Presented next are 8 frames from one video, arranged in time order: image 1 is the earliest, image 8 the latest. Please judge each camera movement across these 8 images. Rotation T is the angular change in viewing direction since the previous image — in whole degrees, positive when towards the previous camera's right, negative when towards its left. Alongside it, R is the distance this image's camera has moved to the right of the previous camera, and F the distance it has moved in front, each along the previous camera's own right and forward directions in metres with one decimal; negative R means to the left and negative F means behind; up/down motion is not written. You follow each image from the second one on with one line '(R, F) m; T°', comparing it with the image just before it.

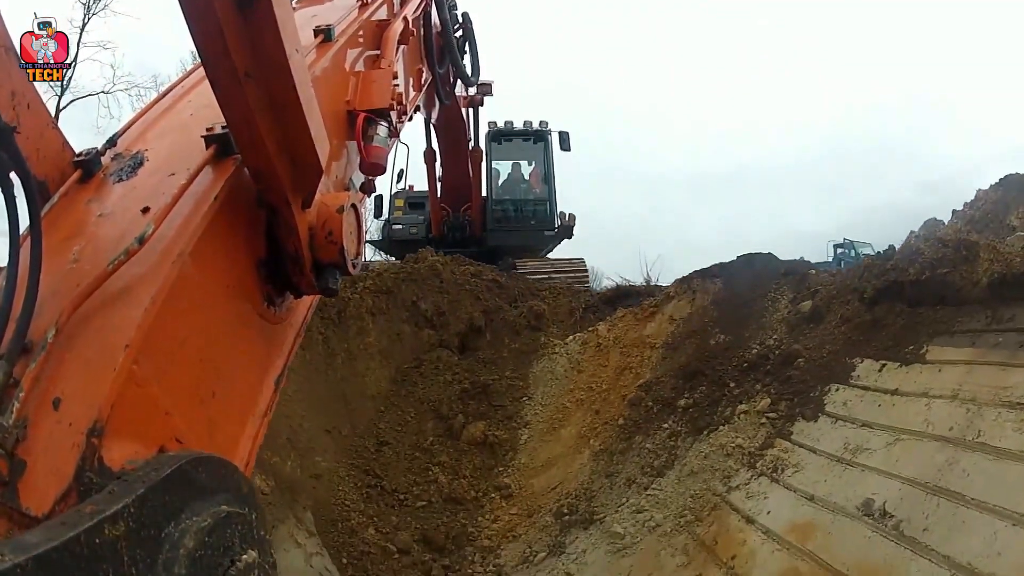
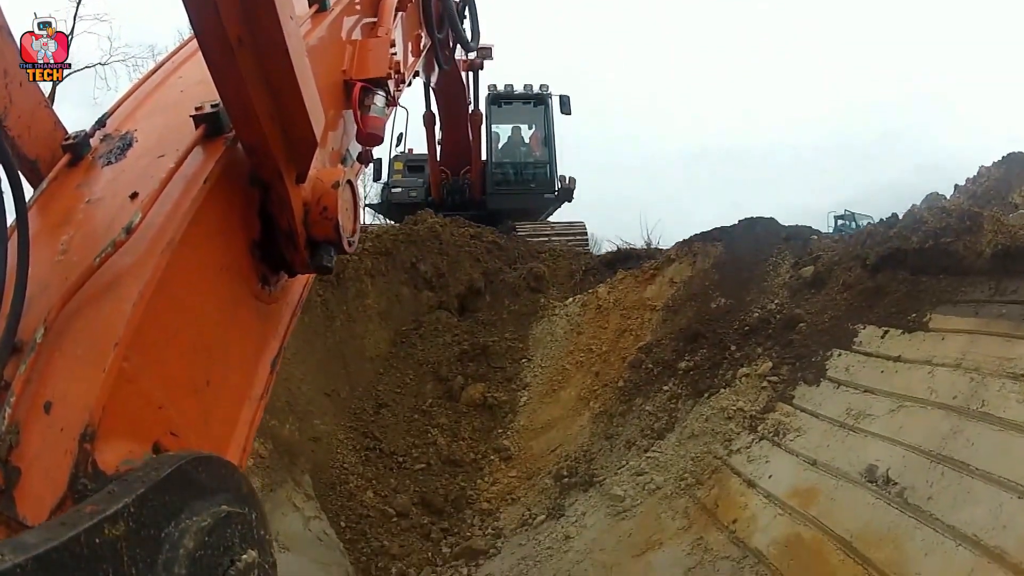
(0.0, +0.1) m; 0°
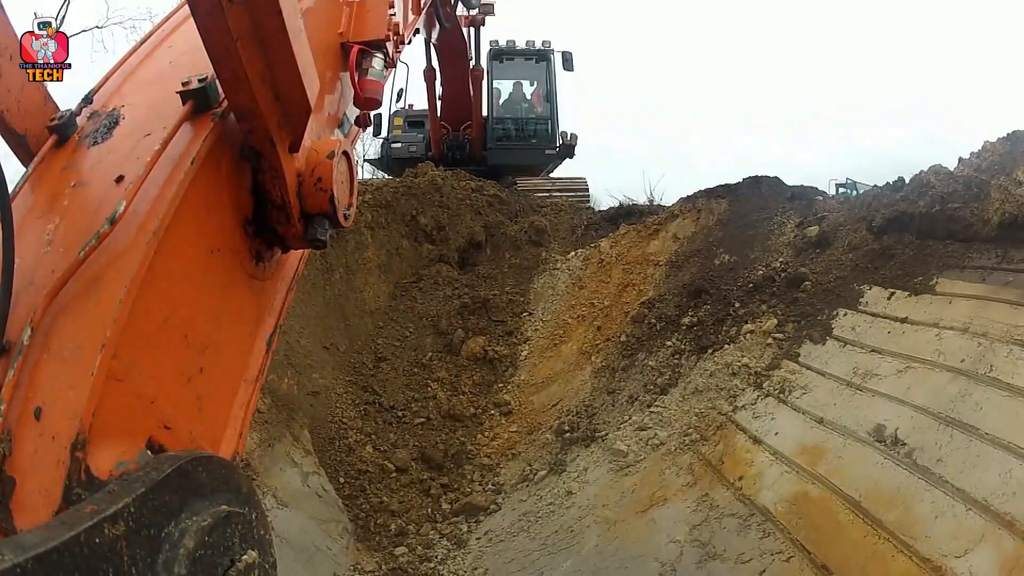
(0.0, +0.1) m; 0°
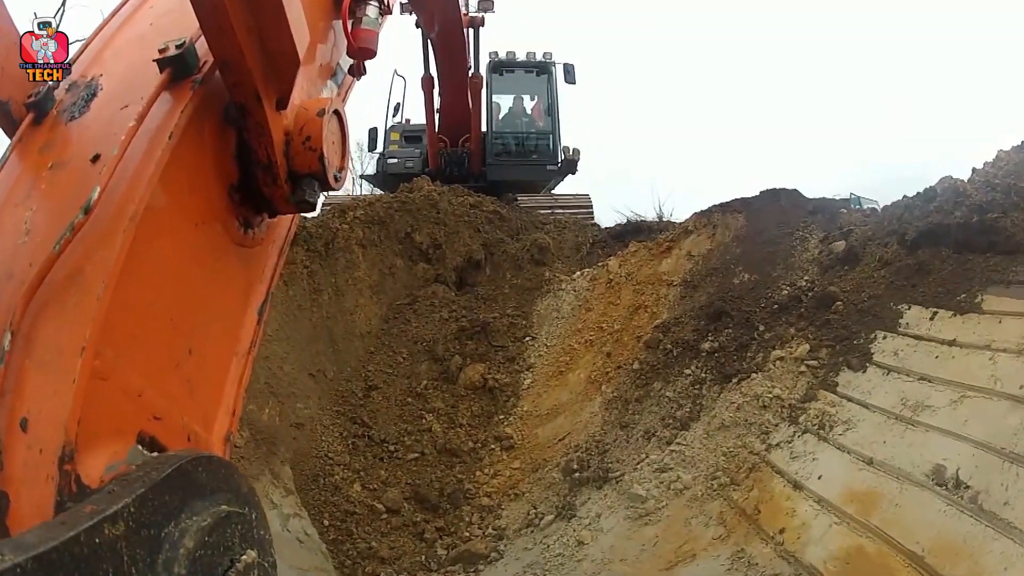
(0.0, +0.5) m; 0°
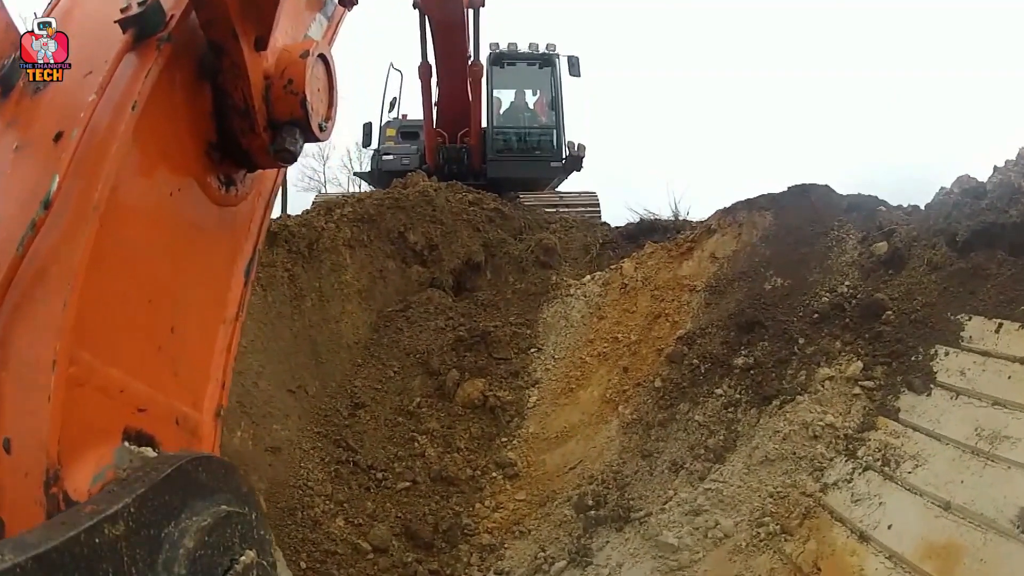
(0.0, +0.6) m; 0°
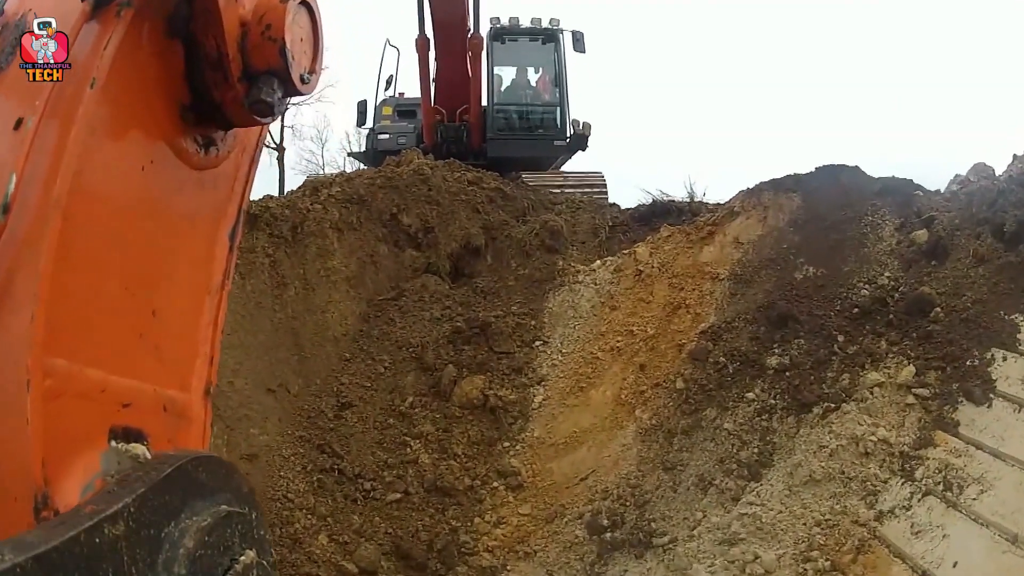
(0.0, +0.5) m; 0°
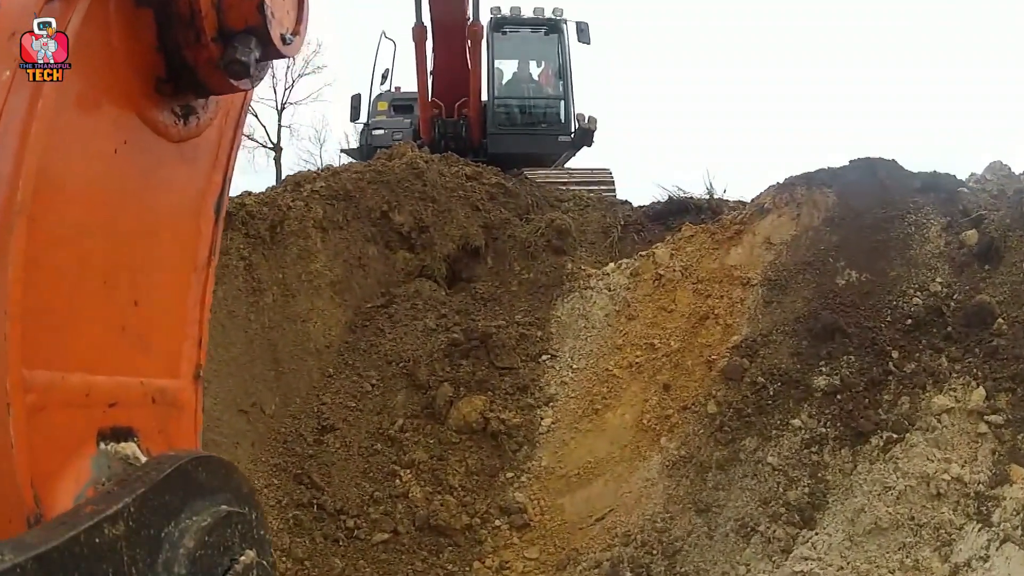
(0.0, +0.5) m; 0°
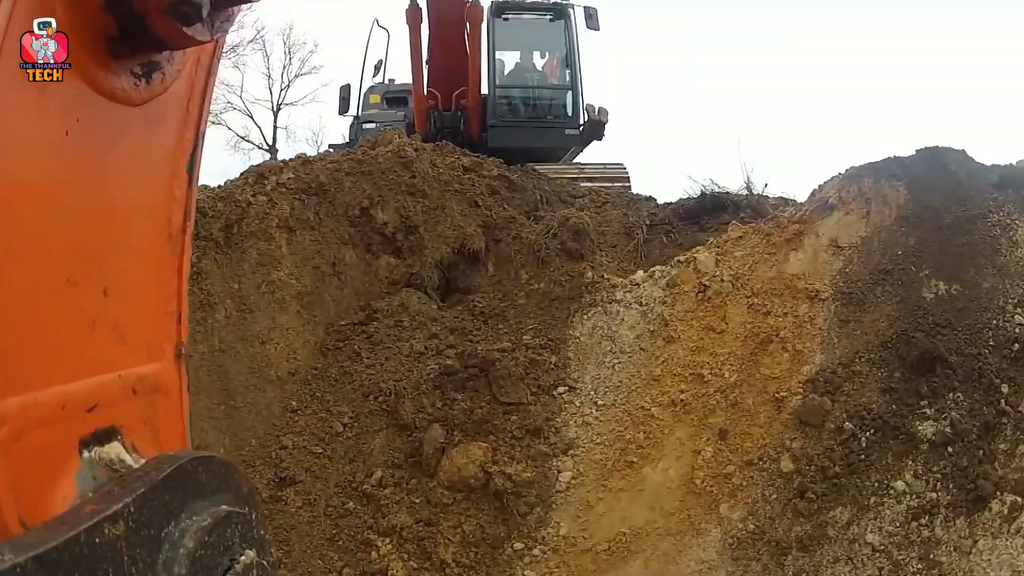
(0.0, +0.8) m; 0°
